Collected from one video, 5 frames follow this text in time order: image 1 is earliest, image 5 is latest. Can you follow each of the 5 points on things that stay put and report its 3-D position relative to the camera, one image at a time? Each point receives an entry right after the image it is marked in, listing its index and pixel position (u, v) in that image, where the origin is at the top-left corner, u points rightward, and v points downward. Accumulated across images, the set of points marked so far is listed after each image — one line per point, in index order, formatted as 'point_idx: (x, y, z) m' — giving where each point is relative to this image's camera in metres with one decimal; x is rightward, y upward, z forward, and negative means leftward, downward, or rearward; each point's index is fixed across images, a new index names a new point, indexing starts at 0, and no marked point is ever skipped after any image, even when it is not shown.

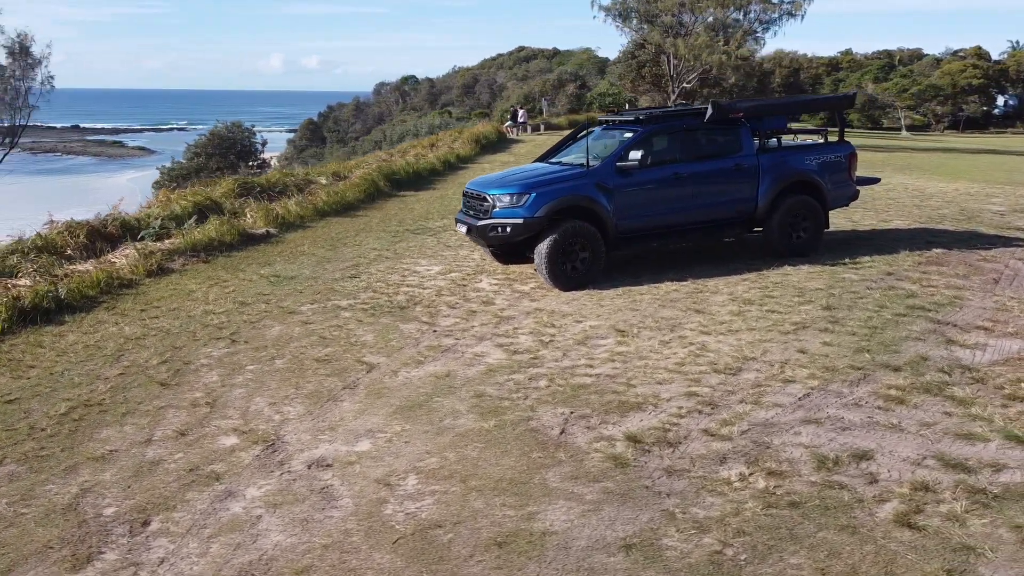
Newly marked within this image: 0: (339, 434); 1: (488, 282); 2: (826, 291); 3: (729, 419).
0: (-1.0, -0.8, +4.7) m
1: (-0.2, 0.0, +8.3) m
2: (+2.8, 0.0, +7.1) m
3: (+1.2, -0.7, +4.5) m
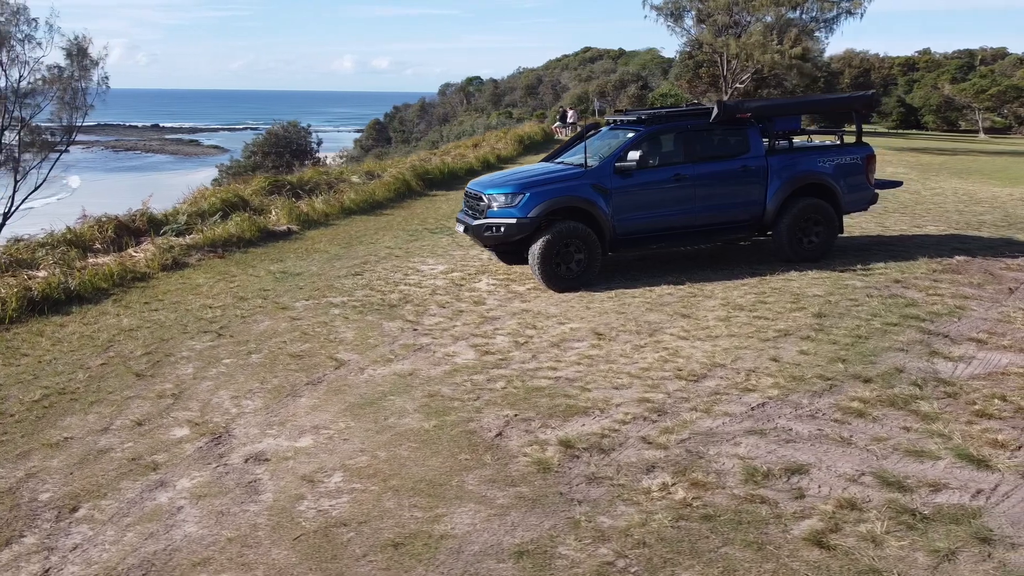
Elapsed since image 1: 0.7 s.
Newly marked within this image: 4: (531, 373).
0: (-1.3, -0.8, +4.7) m
1: (-0.3, 0.0, +8.2) m
2: (+2.6, -0.1, +6.9) m
3: (+0.8, -0.7, +4.3) m
4: (+0.1, -0.6, +5.4) m
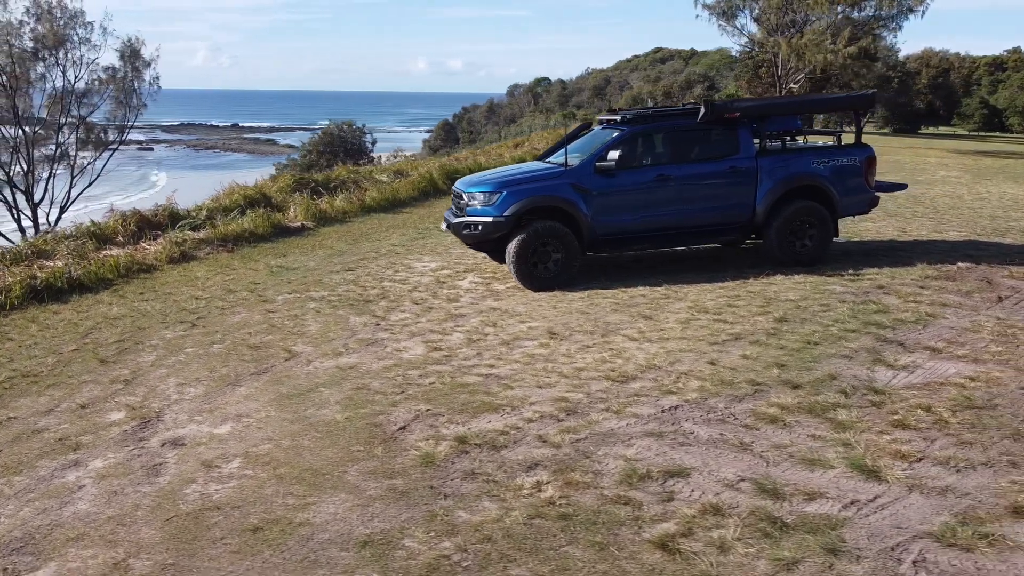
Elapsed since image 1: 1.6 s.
0: (-1.8, -0.8, +4.9) m
1: (-0.4, +0.1, +8.3) m
2: (+2.3, -0.1, +6.7) m
3: (+0.3, -0.7, +4.3) m
4: (-0.3, -0.5, +5.5) m
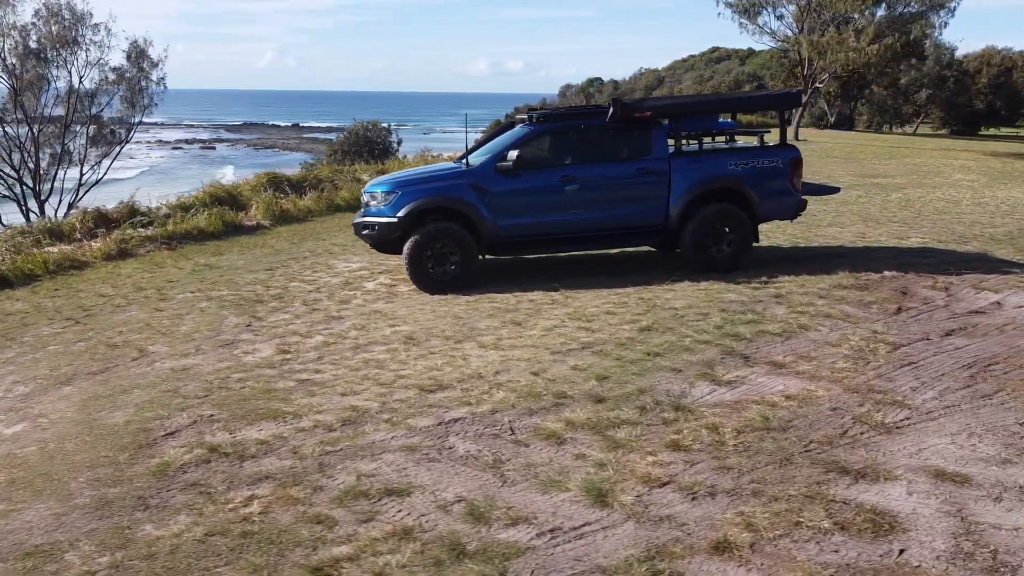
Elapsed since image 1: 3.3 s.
0: (-3.0, -0.8, +4.9) m
1: (-1.4, 0.0, +8.2) m
2: (+1.3, -0.2, +6.4) m
3: (-0.9, -0.8, +4.1) m
4: (-1.4, -0.6, +5.3) m
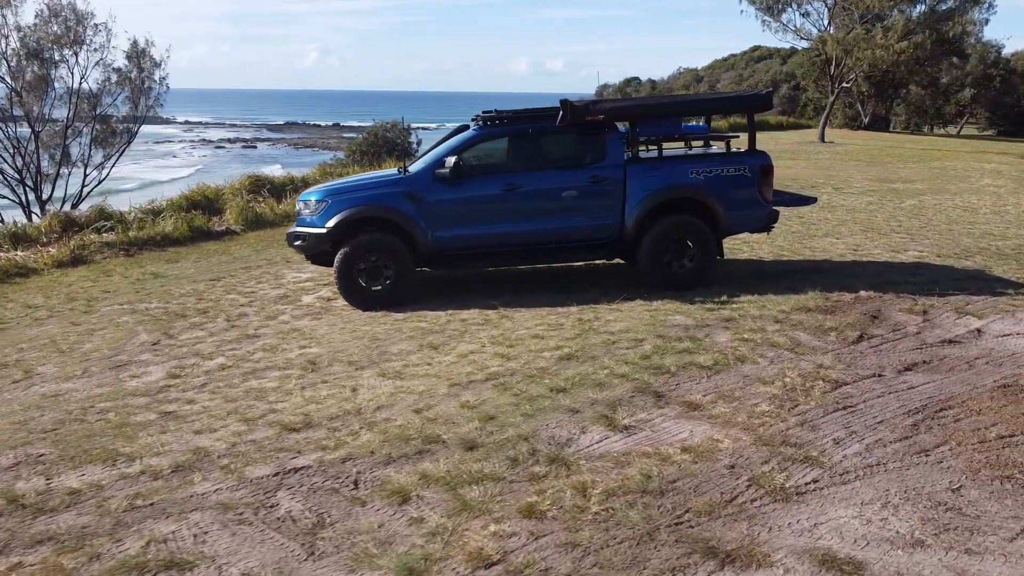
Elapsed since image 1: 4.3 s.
0: (-3.6, -0.9, +4.5) m
1: (-1.9, -0.1, +7.7) m
2: (+0.7, -0.3, +5.8) m
3: (-1.6, -0.9, +3.6) m
4: (-2.1, -0.7, +4.8) m
